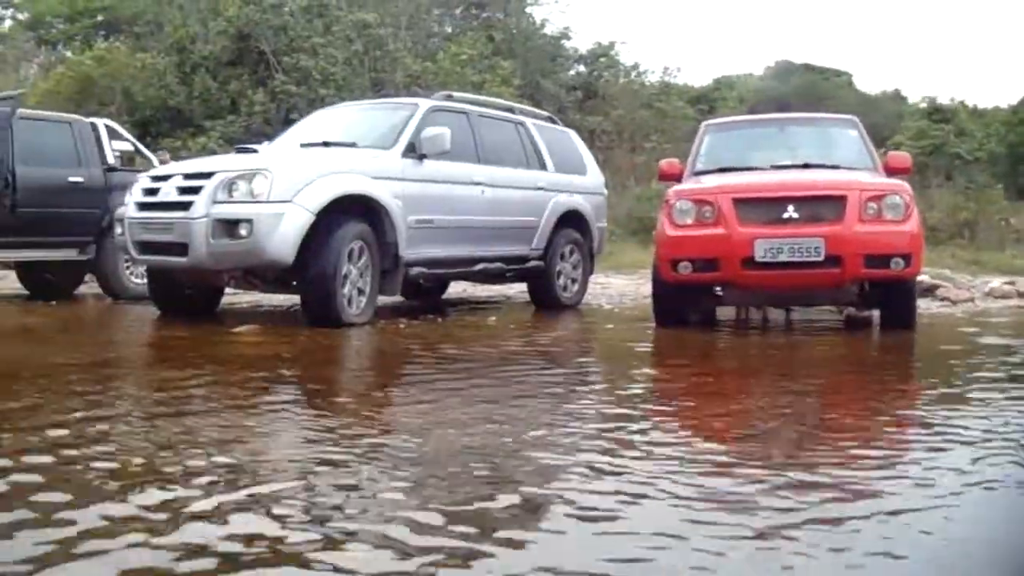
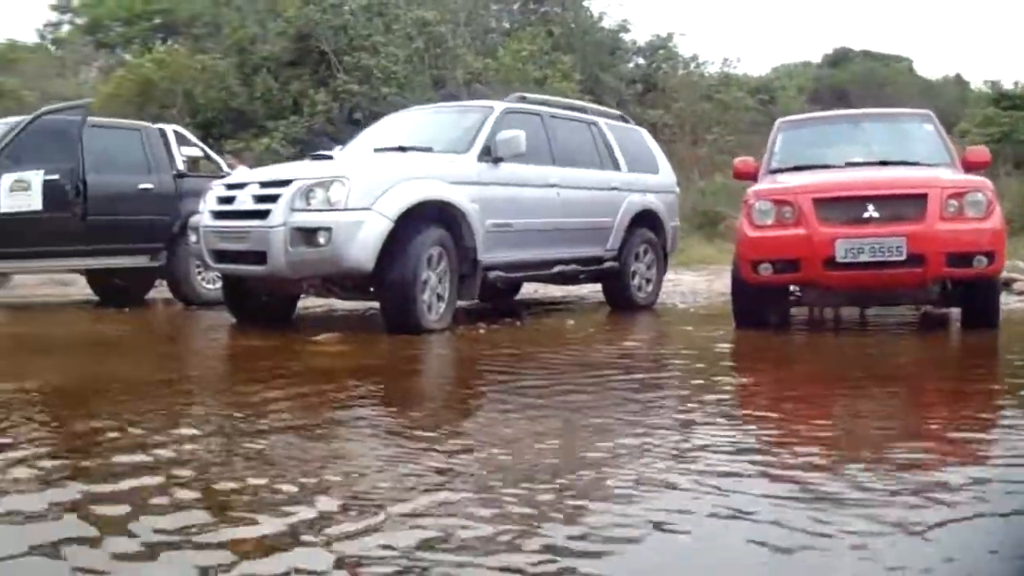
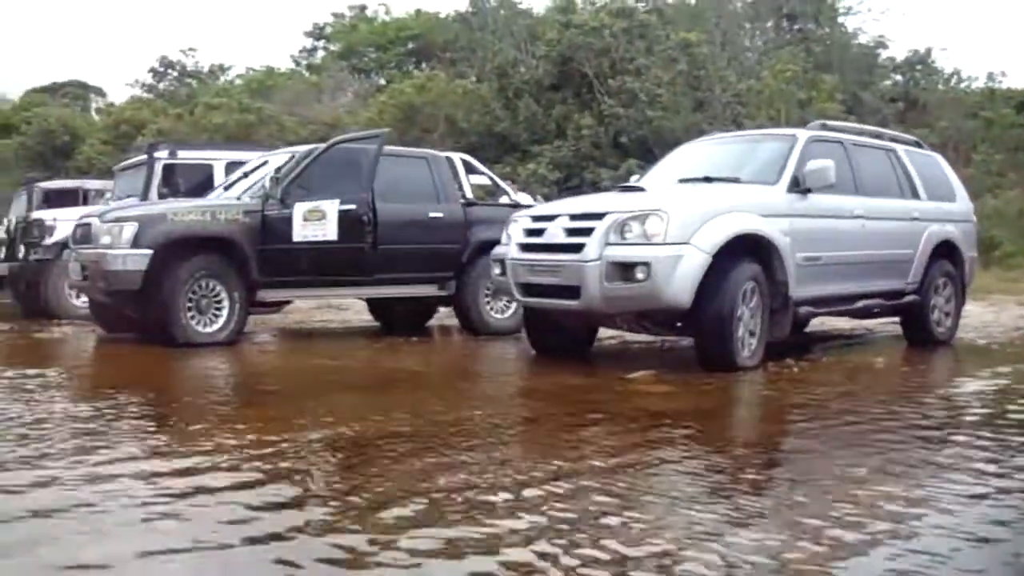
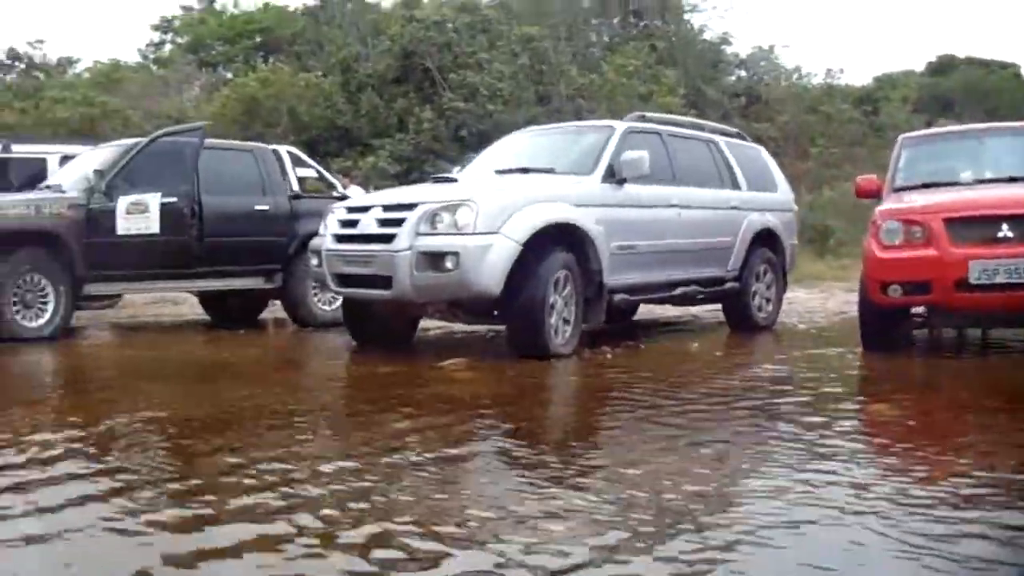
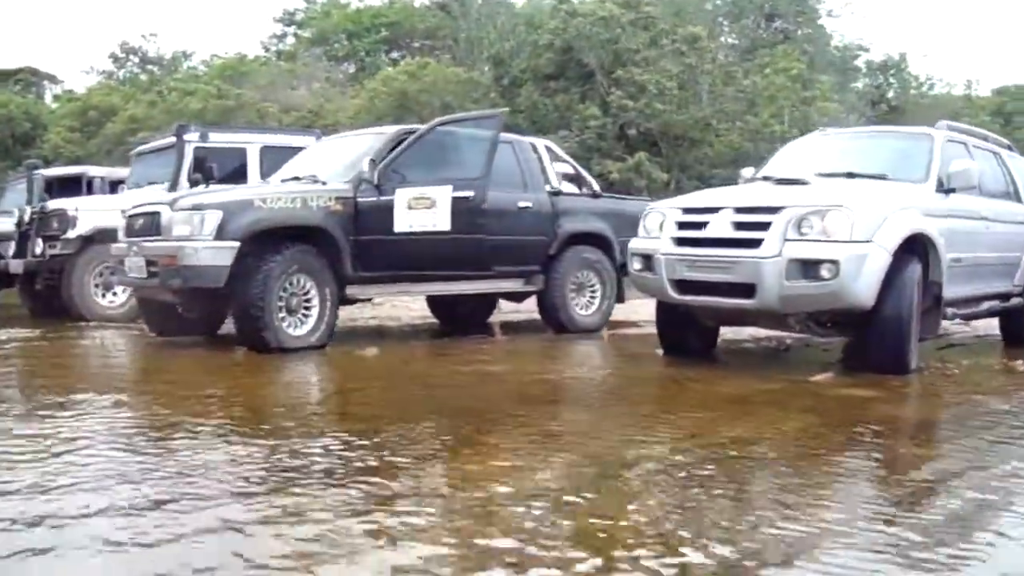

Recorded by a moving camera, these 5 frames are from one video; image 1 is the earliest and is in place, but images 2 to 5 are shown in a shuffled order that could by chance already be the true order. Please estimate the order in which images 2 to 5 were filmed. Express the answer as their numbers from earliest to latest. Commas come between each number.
2, 4, 3, 5
